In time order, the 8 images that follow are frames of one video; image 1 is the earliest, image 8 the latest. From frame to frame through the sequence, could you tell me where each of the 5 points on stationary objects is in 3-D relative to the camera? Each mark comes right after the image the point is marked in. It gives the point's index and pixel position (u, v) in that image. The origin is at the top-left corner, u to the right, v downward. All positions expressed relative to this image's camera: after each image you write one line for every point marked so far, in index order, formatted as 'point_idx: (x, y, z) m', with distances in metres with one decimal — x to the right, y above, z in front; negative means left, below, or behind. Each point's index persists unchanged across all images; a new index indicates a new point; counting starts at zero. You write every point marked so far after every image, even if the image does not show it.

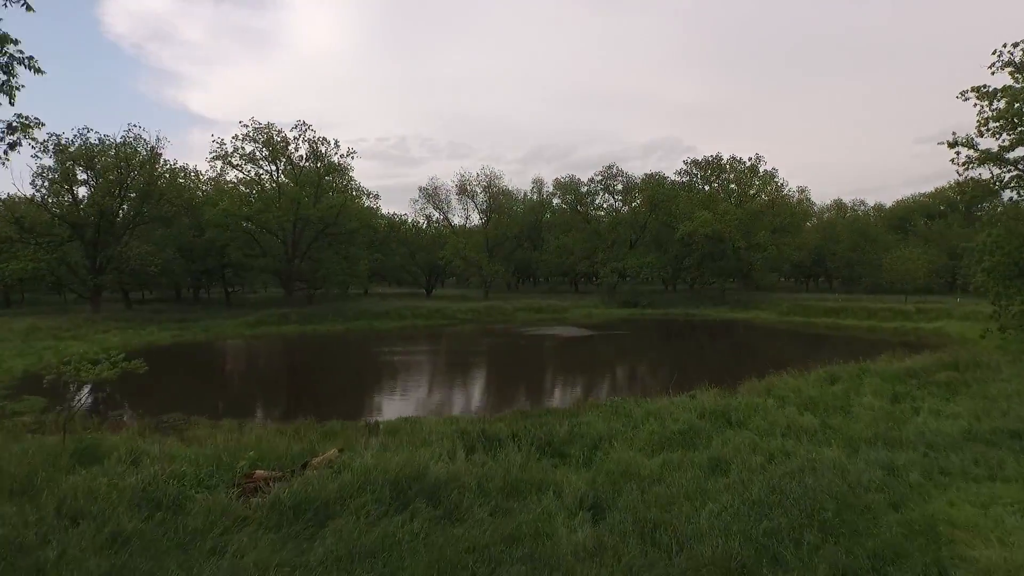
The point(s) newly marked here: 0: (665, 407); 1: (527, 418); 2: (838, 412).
0: (+2.3, -1.8, +8.2) m
1: (+0.3, -2.2, +8.6) m
2: (+5.0, -1.9, +8.1) m
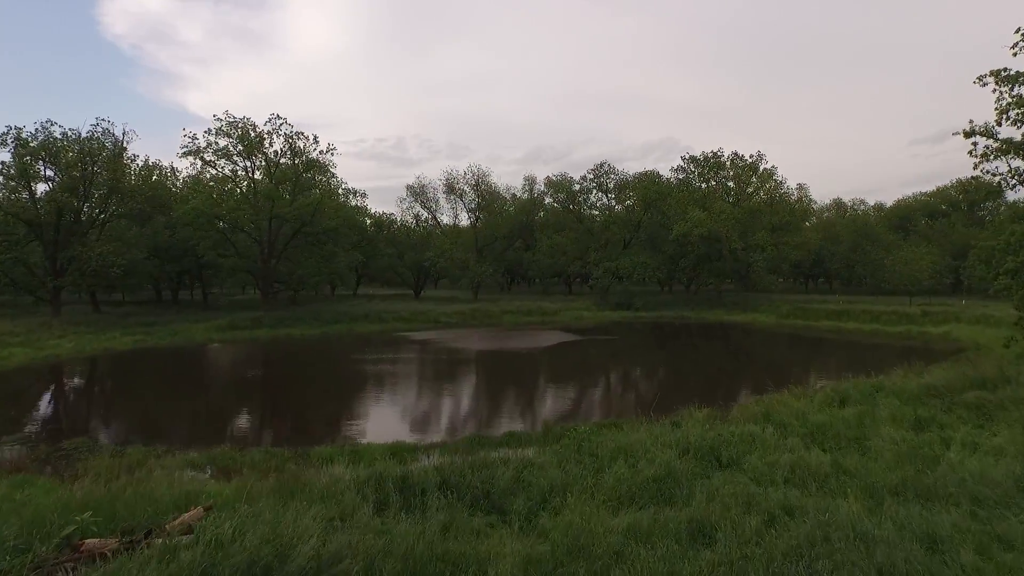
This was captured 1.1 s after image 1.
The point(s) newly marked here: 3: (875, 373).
0: (+1.6, -1.9, +6.7) m
1: (-0.4, -2.3, +7.1) m
2: (+4.3, -2.0, +6.7) m
3: (+8.9, -2.1, +13.0) m
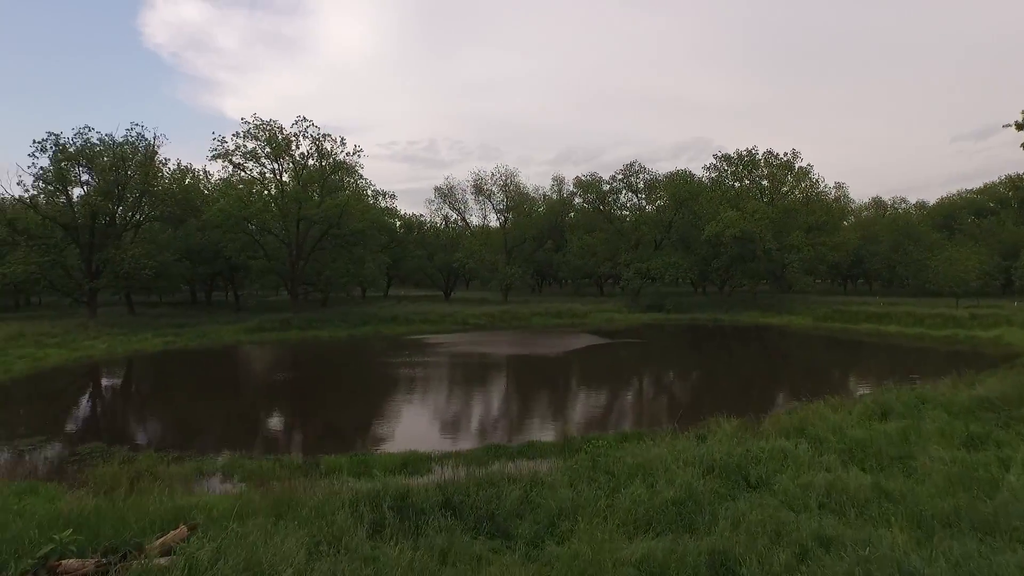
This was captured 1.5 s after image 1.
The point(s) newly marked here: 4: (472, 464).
0: (+1.8, -2.0, +6.3) m
1: (-0.3, -2.3, +6.8) m
2: (+4.4, -2.0, +6.1) m
3: (+9.4, -2.1, +12.2) m
4: (-0.6, -2.7, +8.0) m
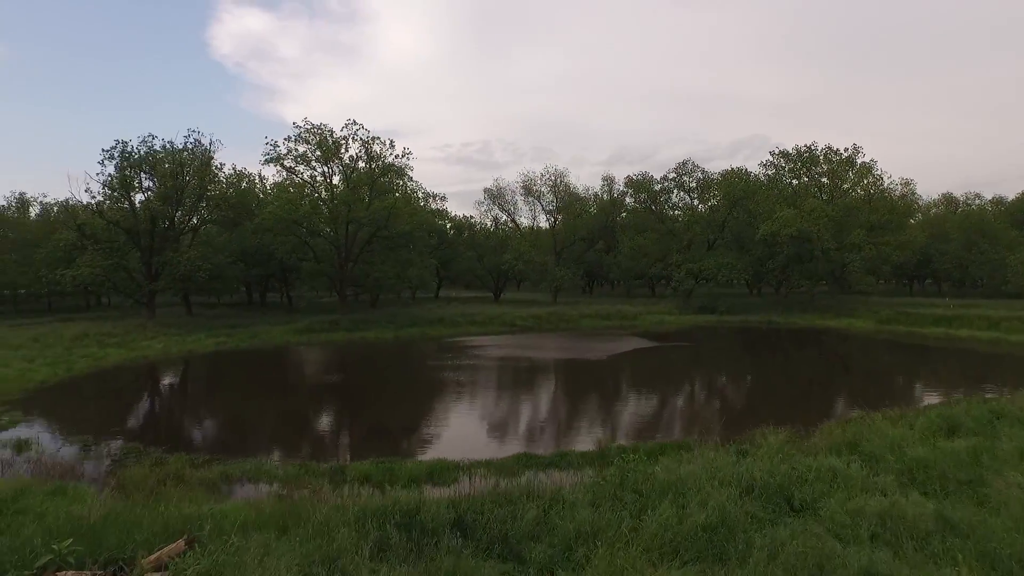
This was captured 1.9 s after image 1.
0: (+2.0, -2.0, +5.8) m
1: (0.0, -2.4, +6.5) m
2: (+4.6, -2.1, +5.4) m
3: (+10.1, -2.2, +11.1) m
4: (-0.2, -2.7, +7.7) m
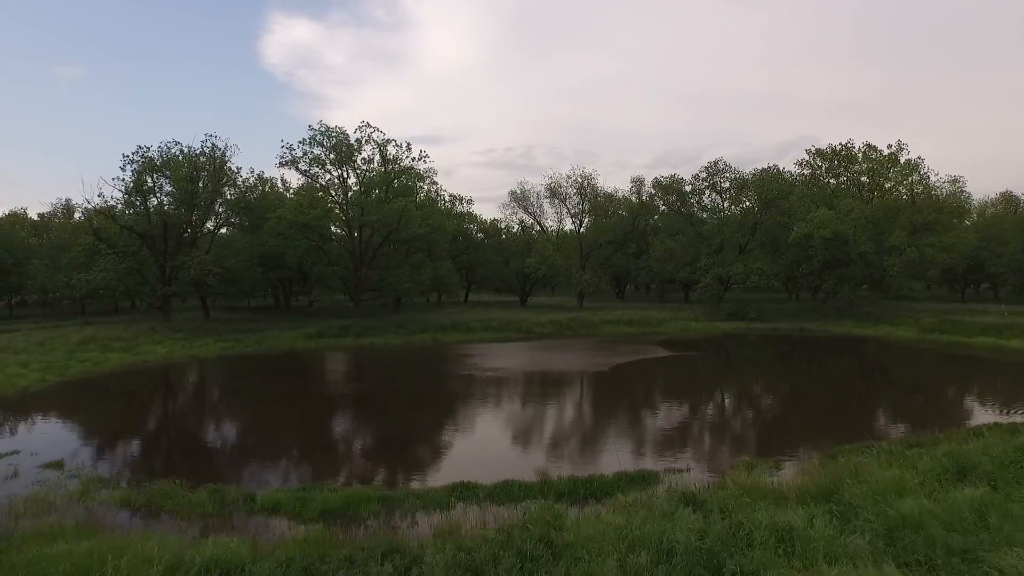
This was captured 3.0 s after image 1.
0: (+0.9, -2.1, +4.8) m
1: (-1.0, -2.5, +5.6) m
2: (+3.5, -2.2, +4.2) m
3: (+9.4, -2.4, +9.4) m
4: (-1.1, -2.8, +6.8) m
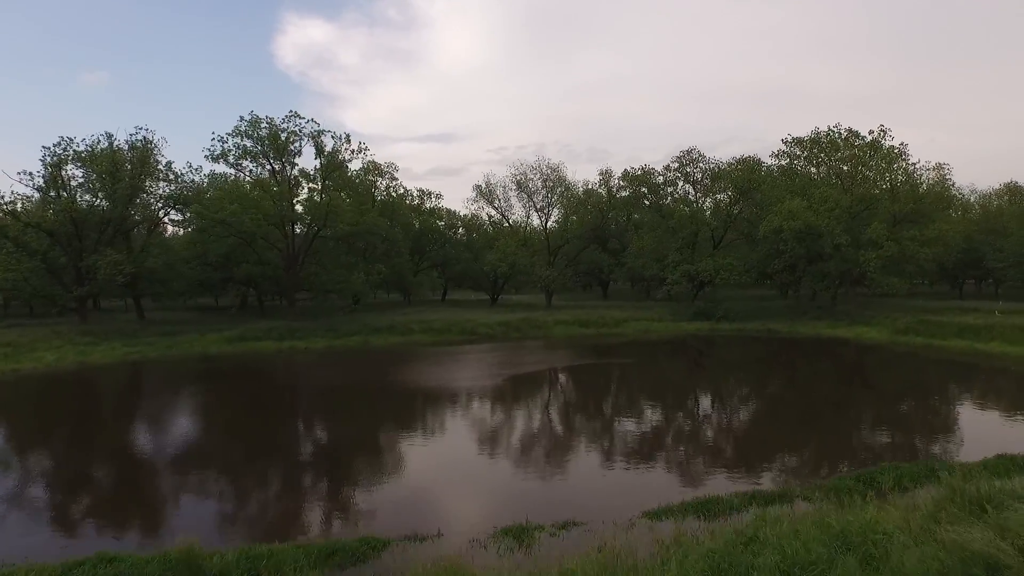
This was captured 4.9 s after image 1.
0: (-2.7, -2.2, +2.7) m
1: (-4.6, -2.6, +3.5) m
2: (-0.1, -2.2, +2.0) m
3: (+5.9, -2.4, +7.2) m
4: (-4.7, -2.9, +4.8) m
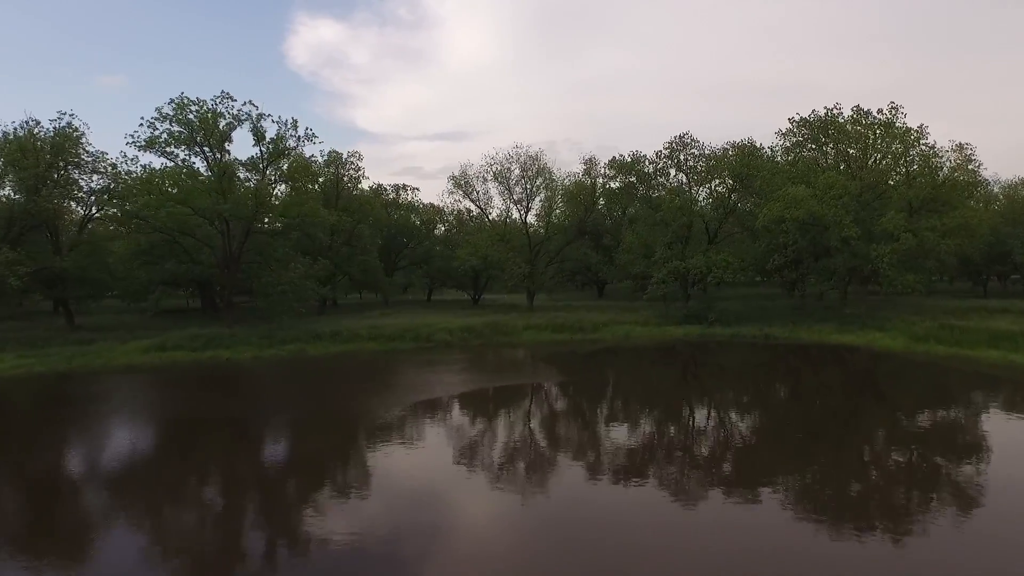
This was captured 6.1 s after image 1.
0: (-5.1, -2.3, -0.6) m
1: (-7.0, -2.7, +0.3) m
2: (-2.5, -2.4, -1.3) m
3: (+3.5, -2.5, +3.7) m
4: (-7.0, -3.0, +1.5) m
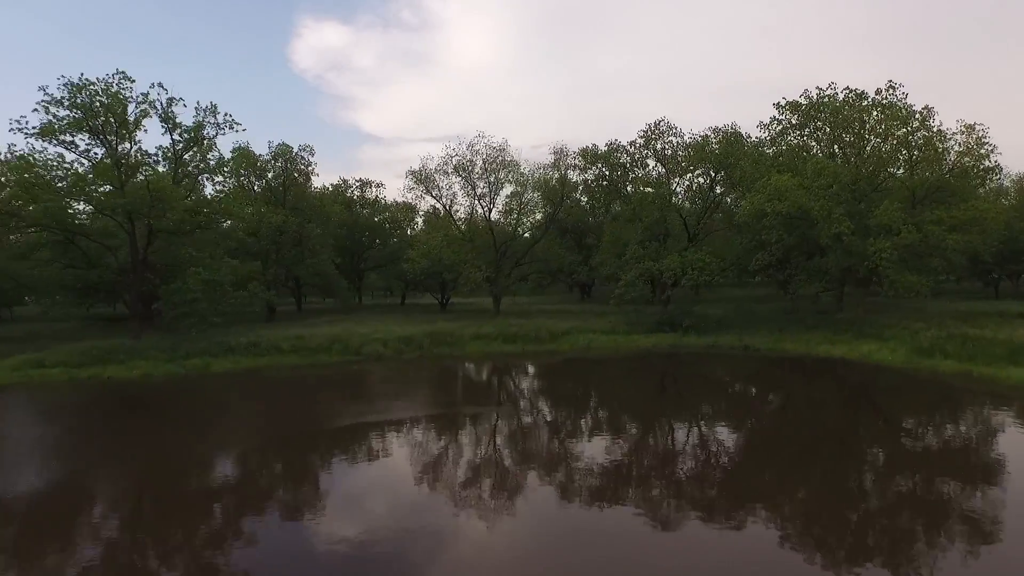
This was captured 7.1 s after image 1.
0: (-7.8, -2.5, -3.9) m
1: (-9.7, -2.9, -3.0) m
2: (-5.2, -2.5, -4.6) m
3: (+0.9, -2.6, +0.3) m
4: (-9.7, -3.2, -1.7) m
